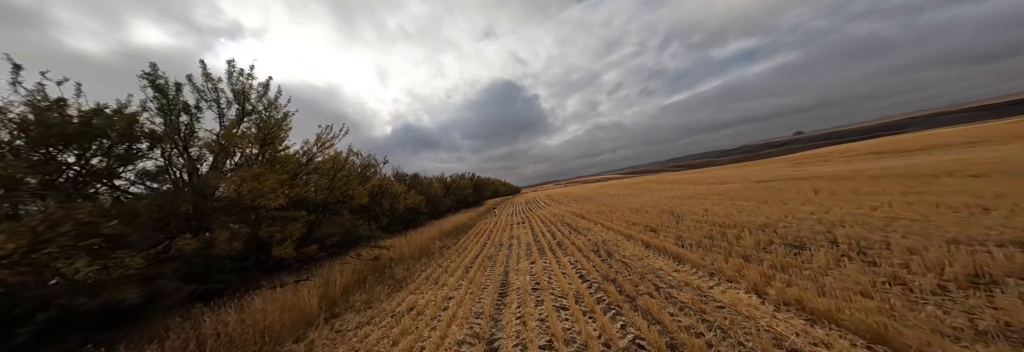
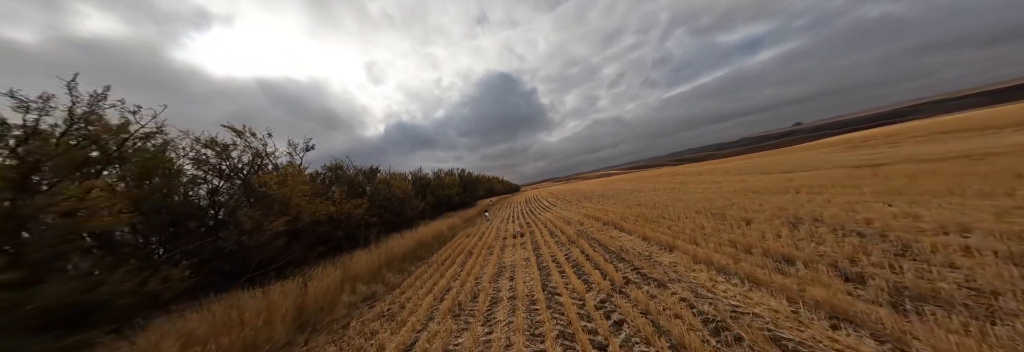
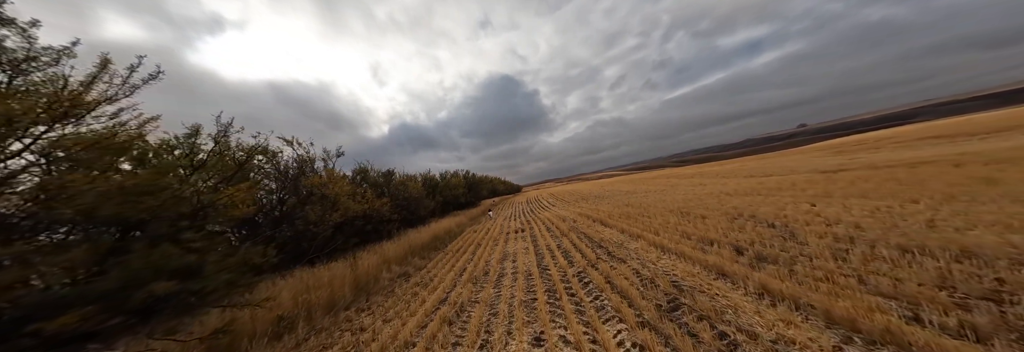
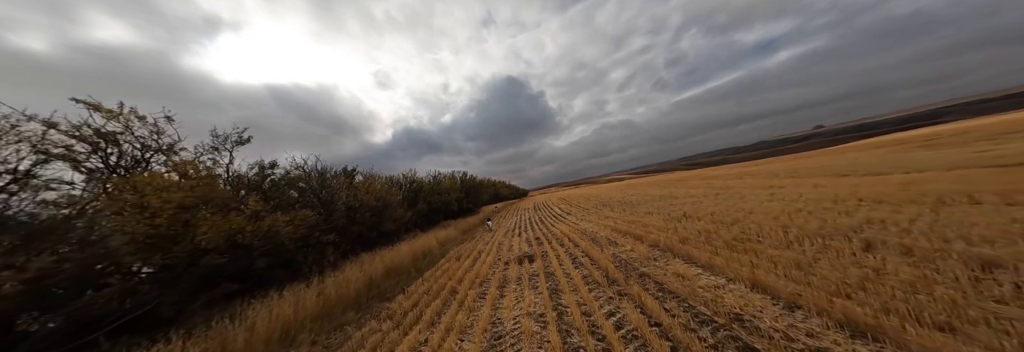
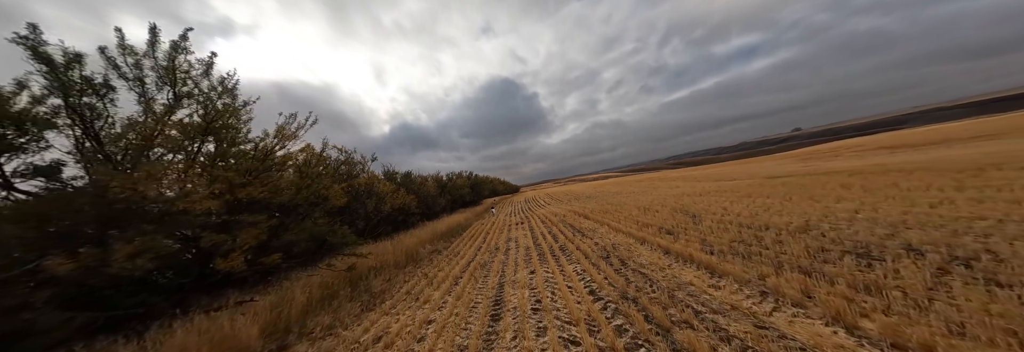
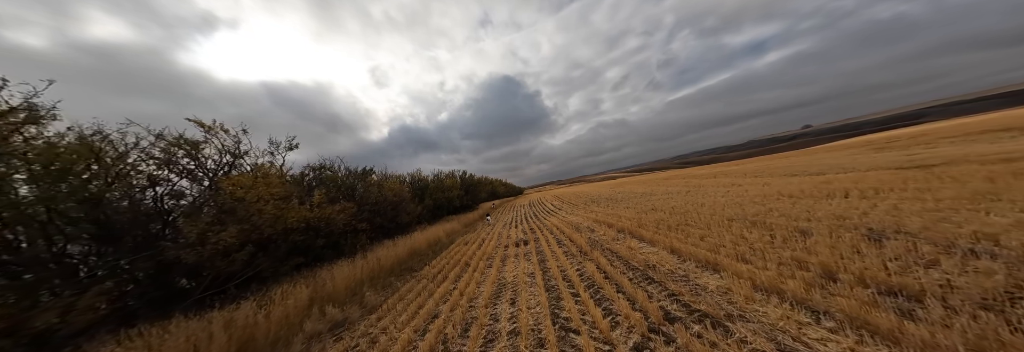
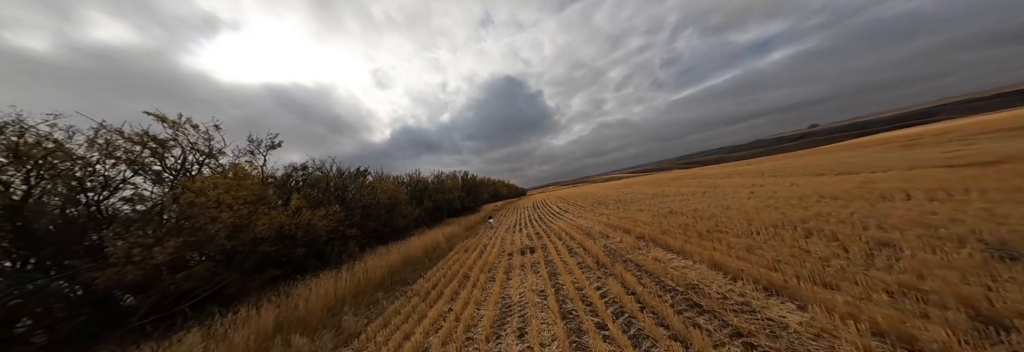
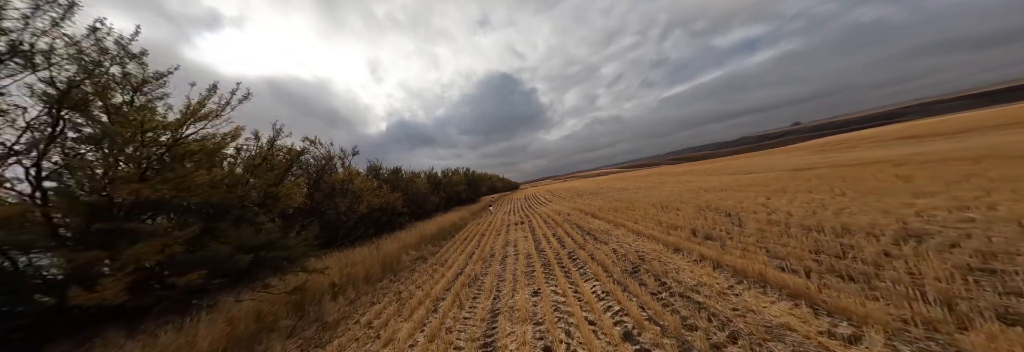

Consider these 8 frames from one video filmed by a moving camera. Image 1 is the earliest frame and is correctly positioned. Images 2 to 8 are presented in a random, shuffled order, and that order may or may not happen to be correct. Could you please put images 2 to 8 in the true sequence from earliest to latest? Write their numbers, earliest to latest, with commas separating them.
5, 8, 3, 2, 6, 7, 4
